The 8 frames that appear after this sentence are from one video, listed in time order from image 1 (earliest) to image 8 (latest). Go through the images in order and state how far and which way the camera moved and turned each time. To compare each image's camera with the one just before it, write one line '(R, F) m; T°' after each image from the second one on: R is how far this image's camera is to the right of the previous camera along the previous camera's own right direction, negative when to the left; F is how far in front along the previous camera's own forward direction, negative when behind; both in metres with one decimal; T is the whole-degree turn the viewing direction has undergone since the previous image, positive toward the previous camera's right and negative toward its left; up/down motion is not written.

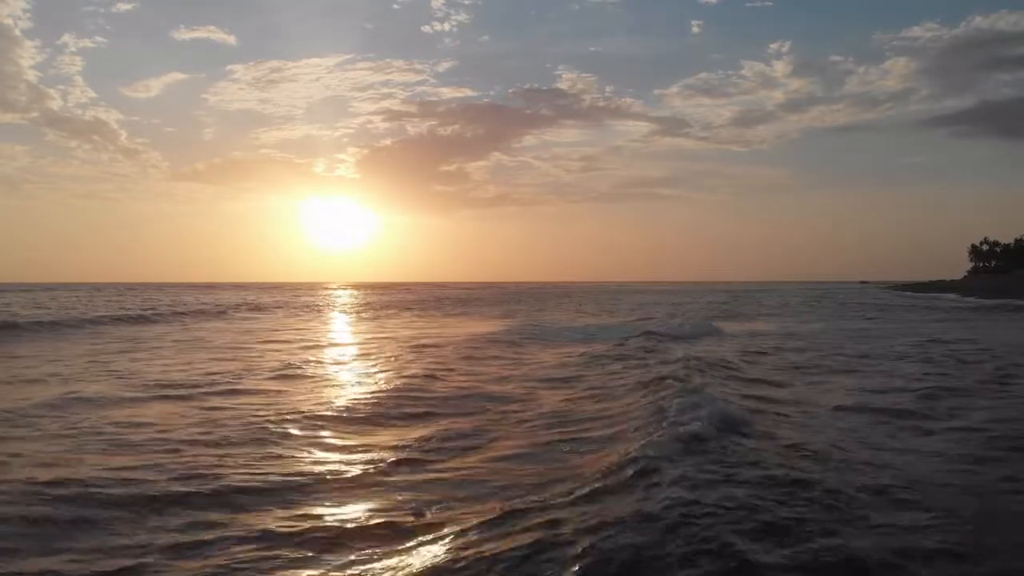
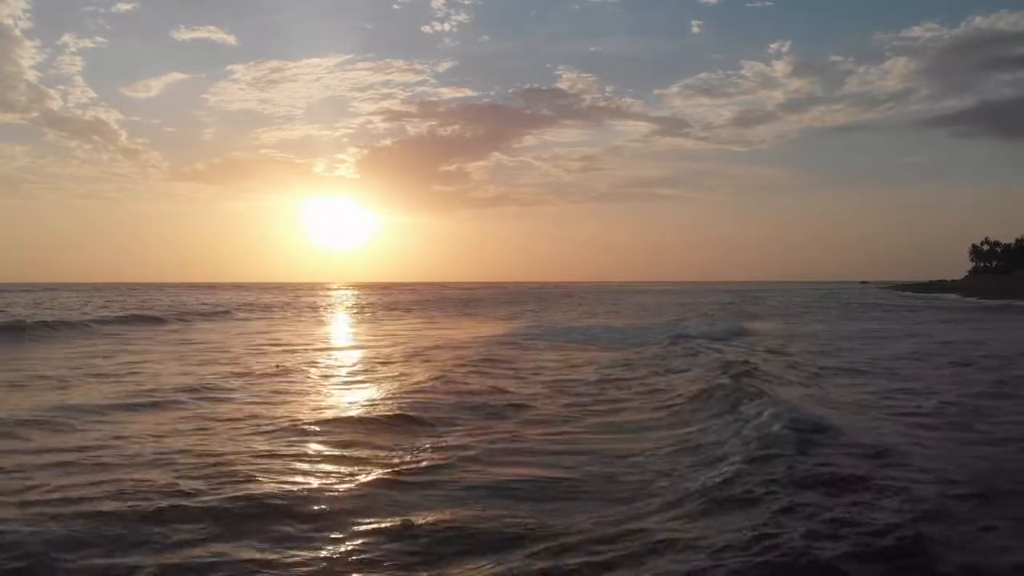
(-1.1, -0.3) m; 0°
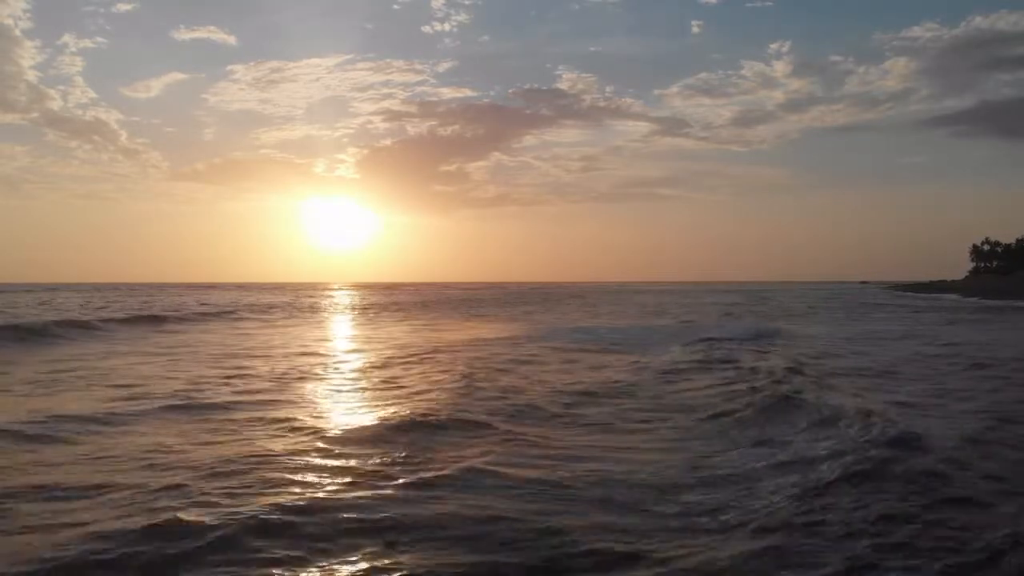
(+0.7, -1.5) m; 0°
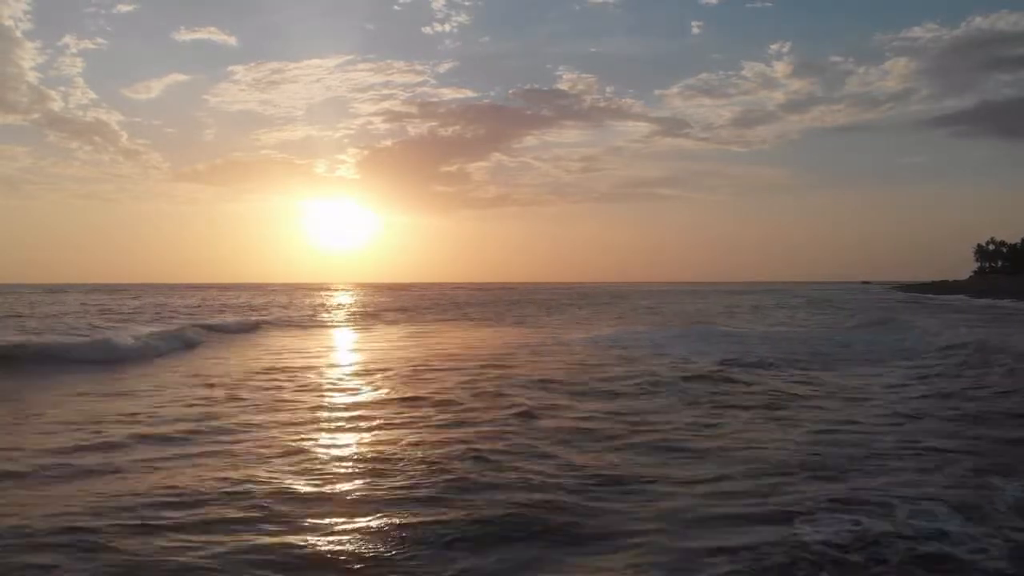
(-0.9, +0.8) m; 0°
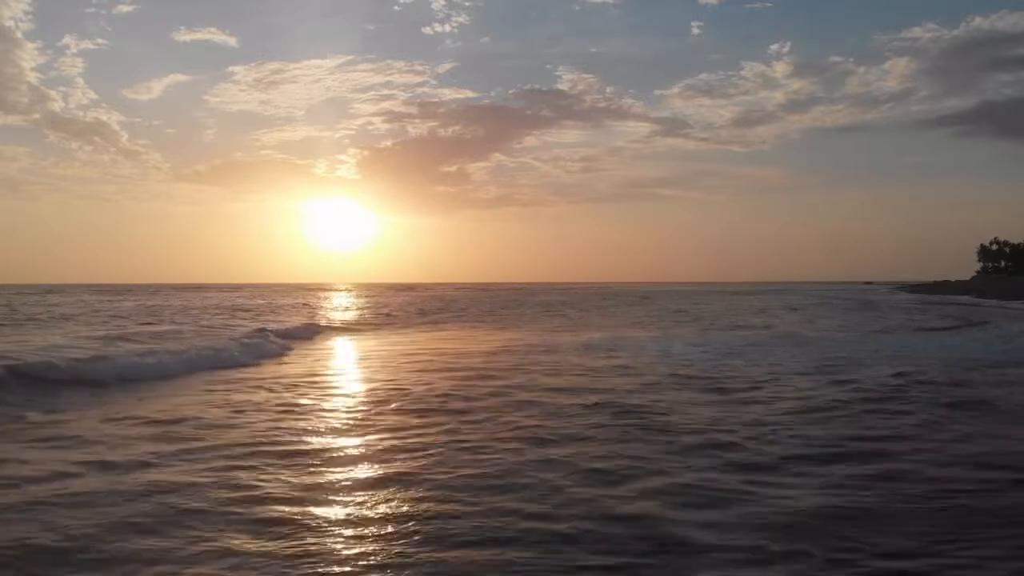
(-0.3, +2.1) m; 0°
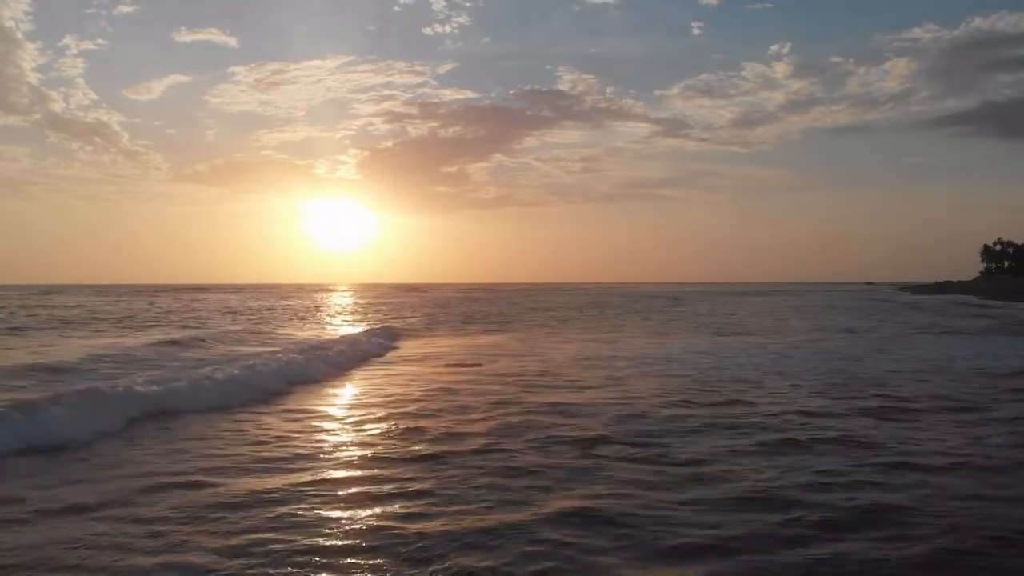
(-1.0, +0.4) m; 0°
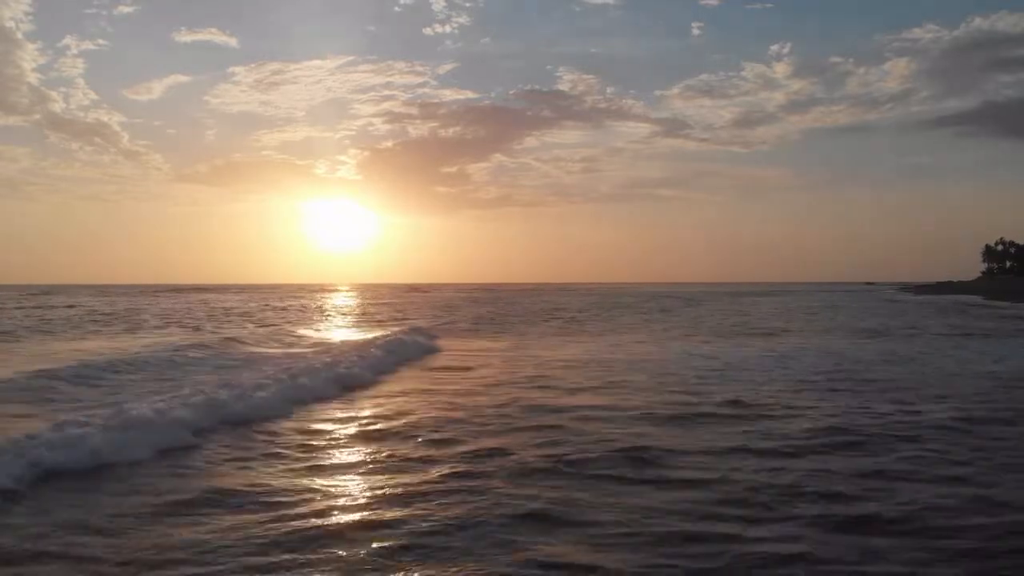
(-0.5, +0.4) m; 0°
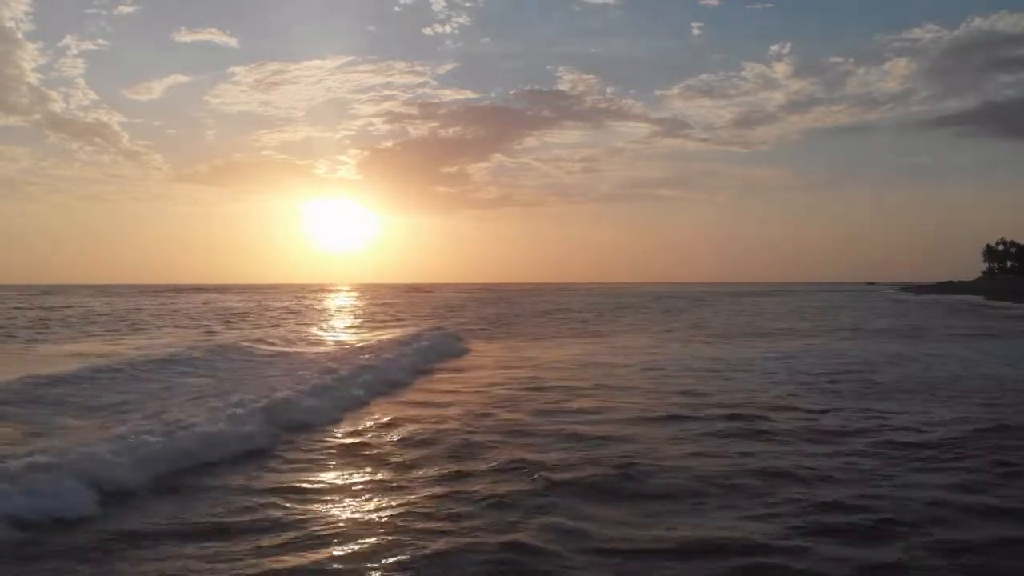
(-0.6, -0.4) m; 0°
